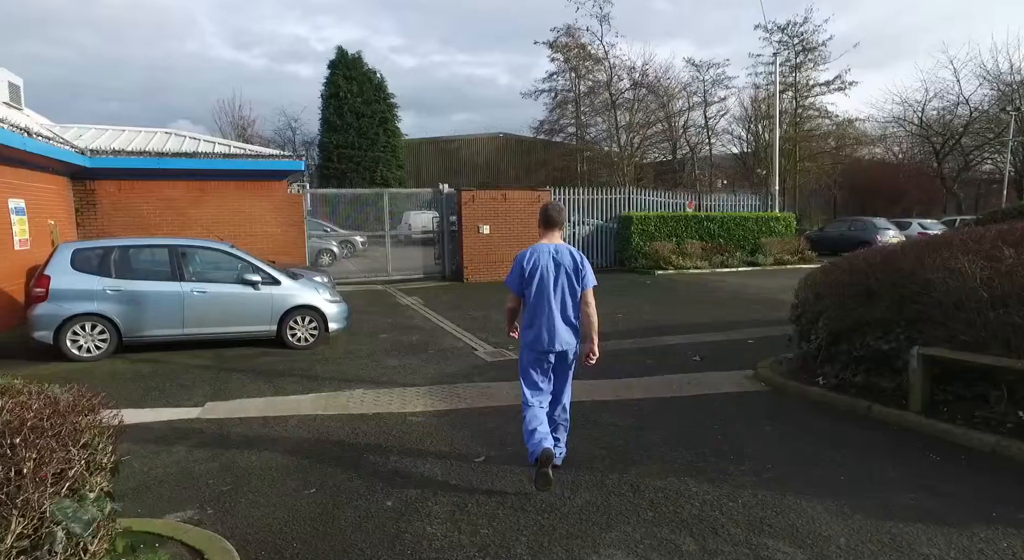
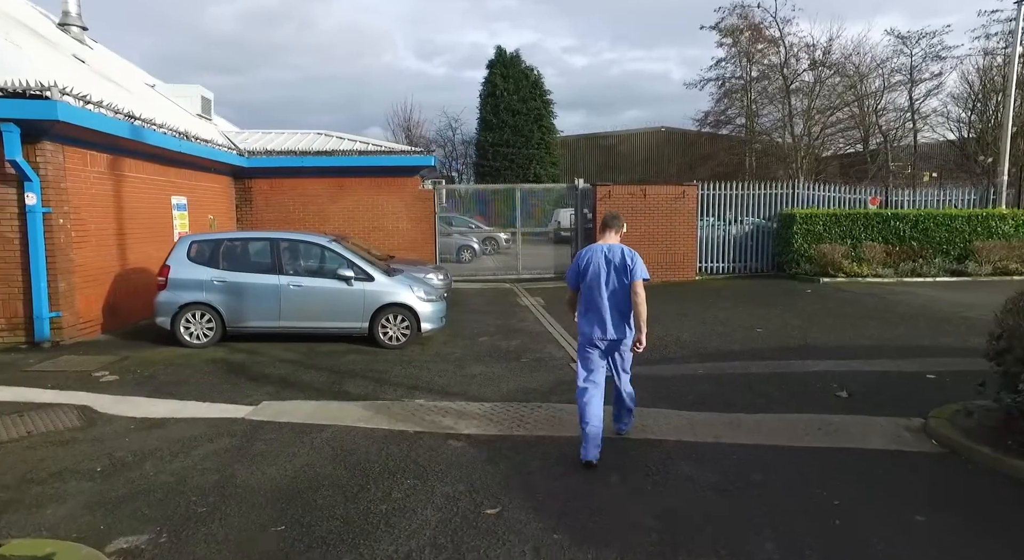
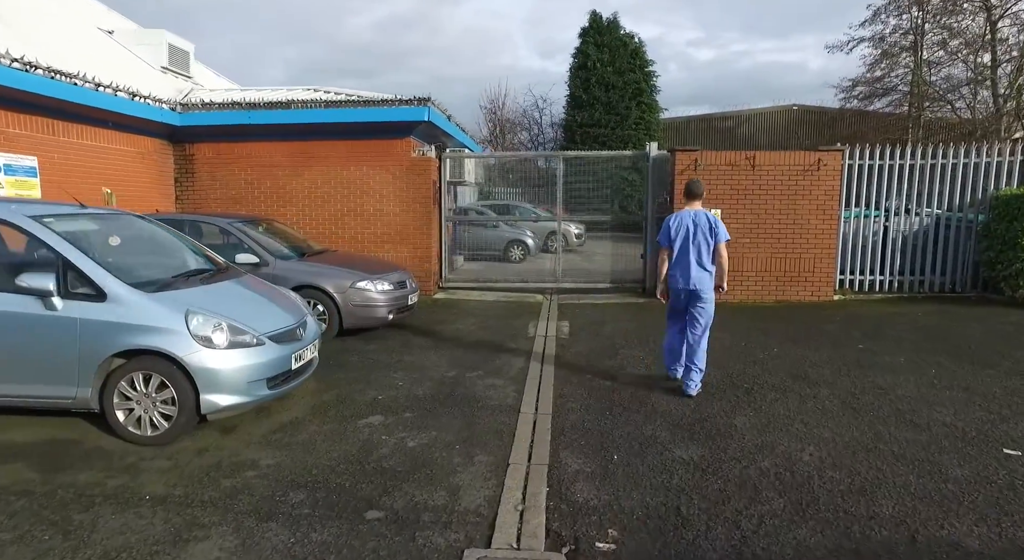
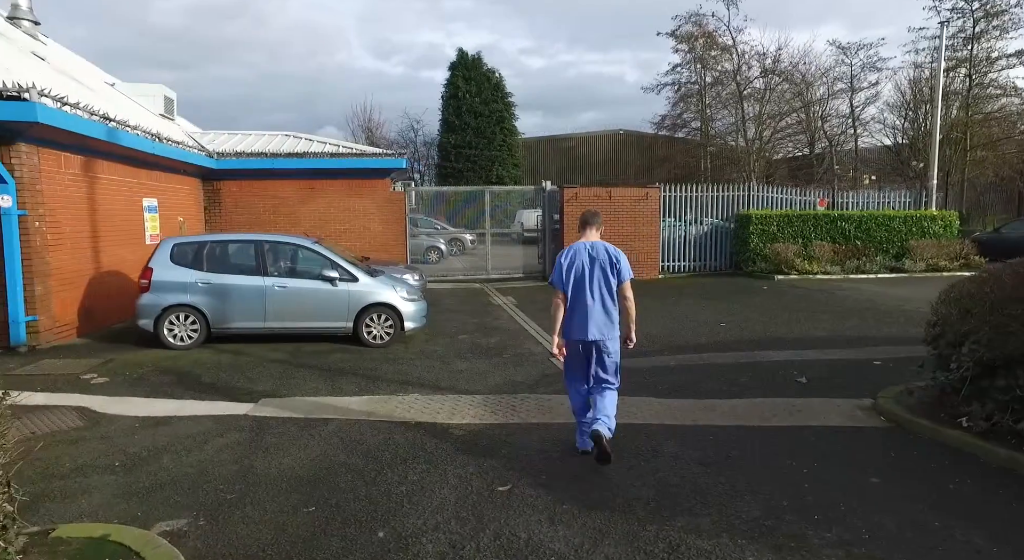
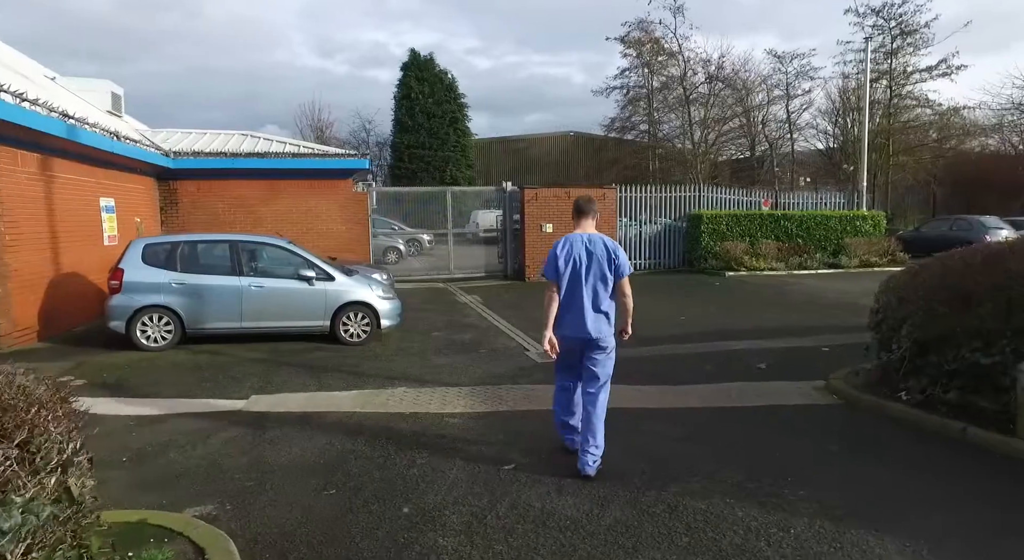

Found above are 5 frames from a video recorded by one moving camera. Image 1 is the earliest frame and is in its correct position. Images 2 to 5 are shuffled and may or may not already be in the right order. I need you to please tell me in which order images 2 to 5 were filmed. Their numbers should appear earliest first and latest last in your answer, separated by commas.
5, 4, 2, 3
